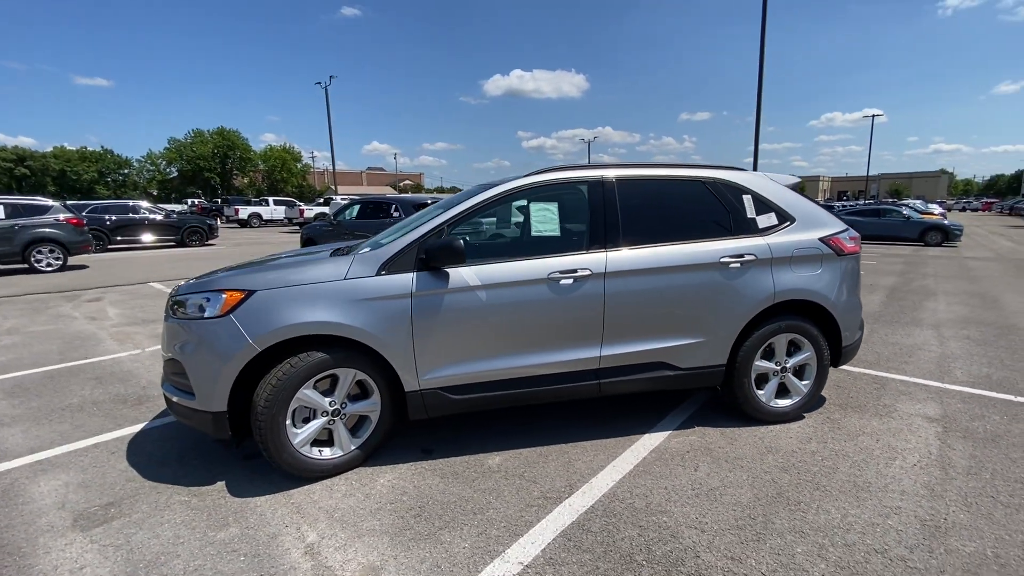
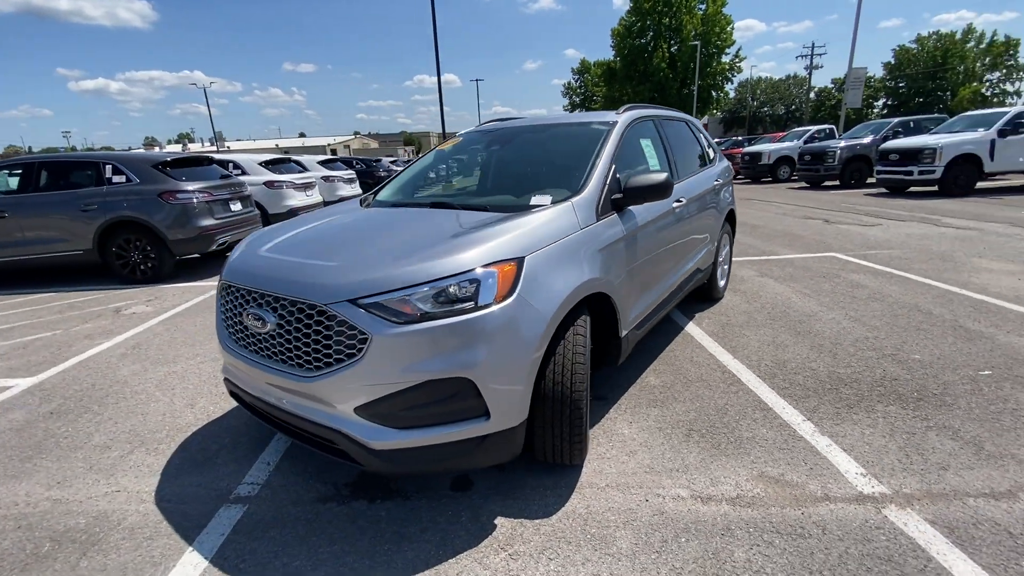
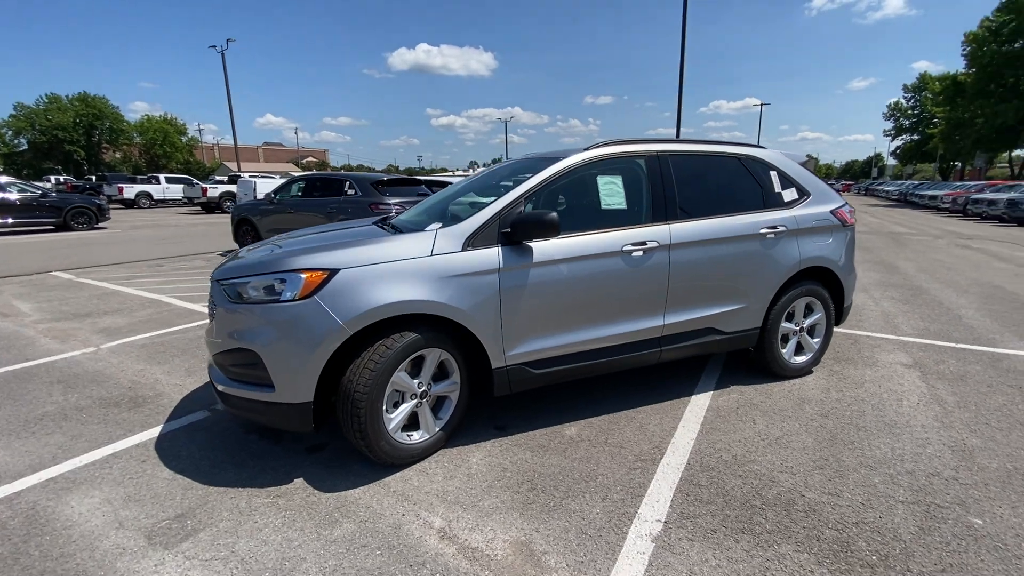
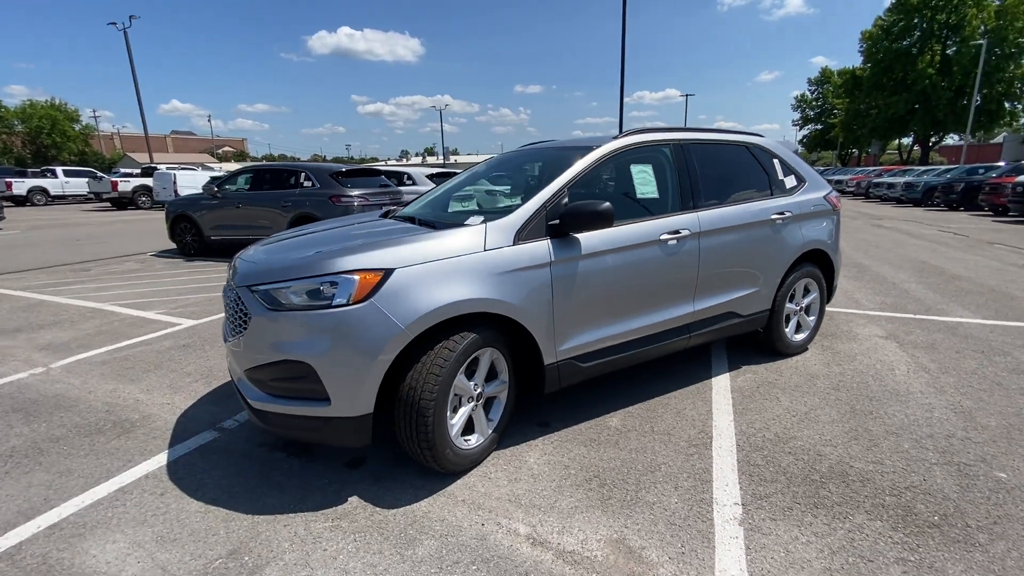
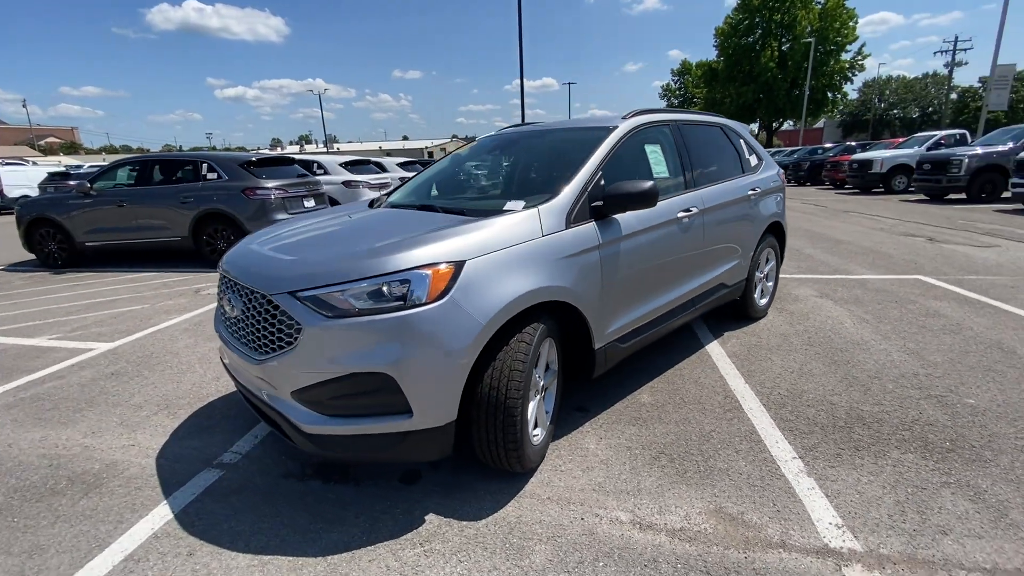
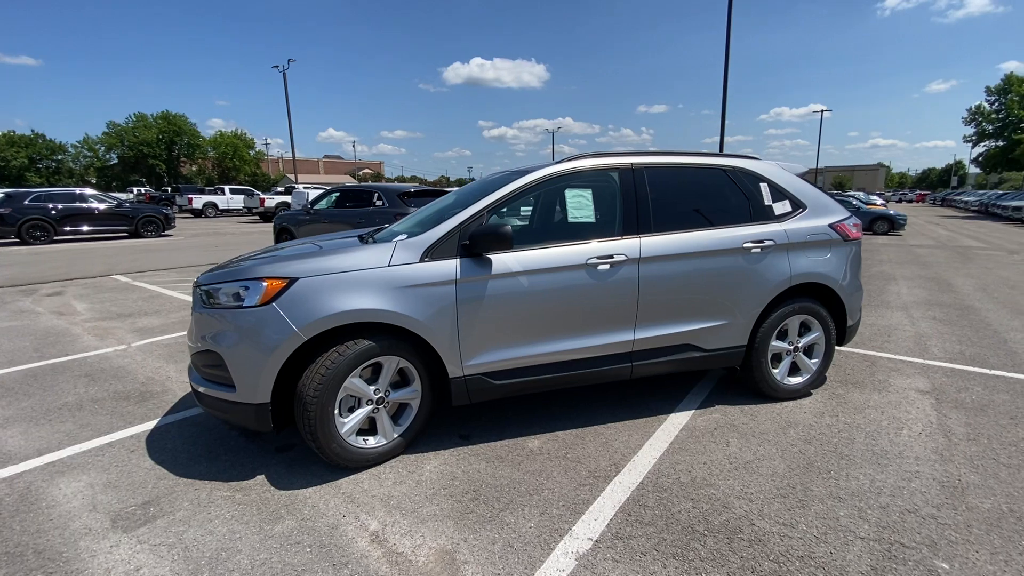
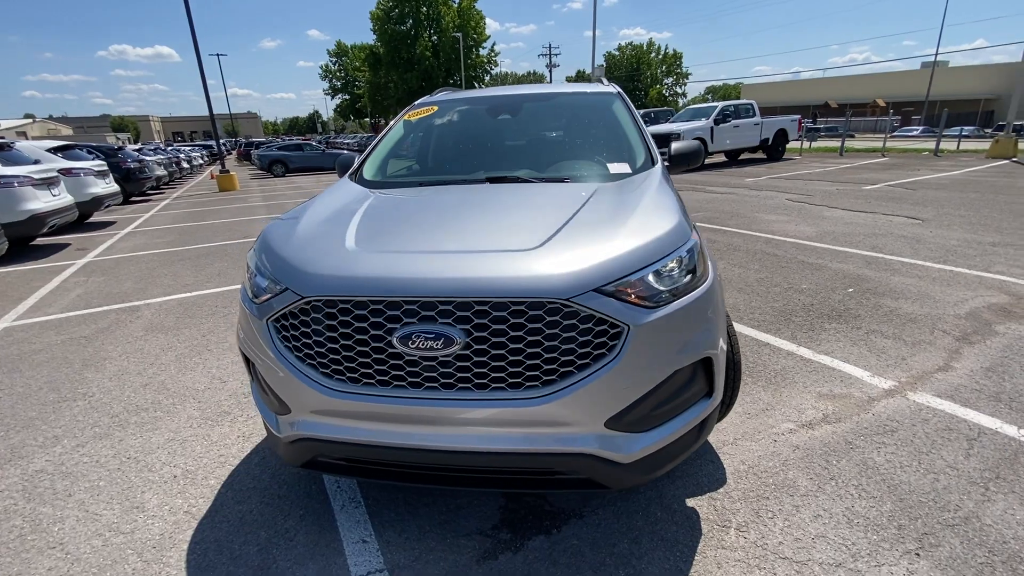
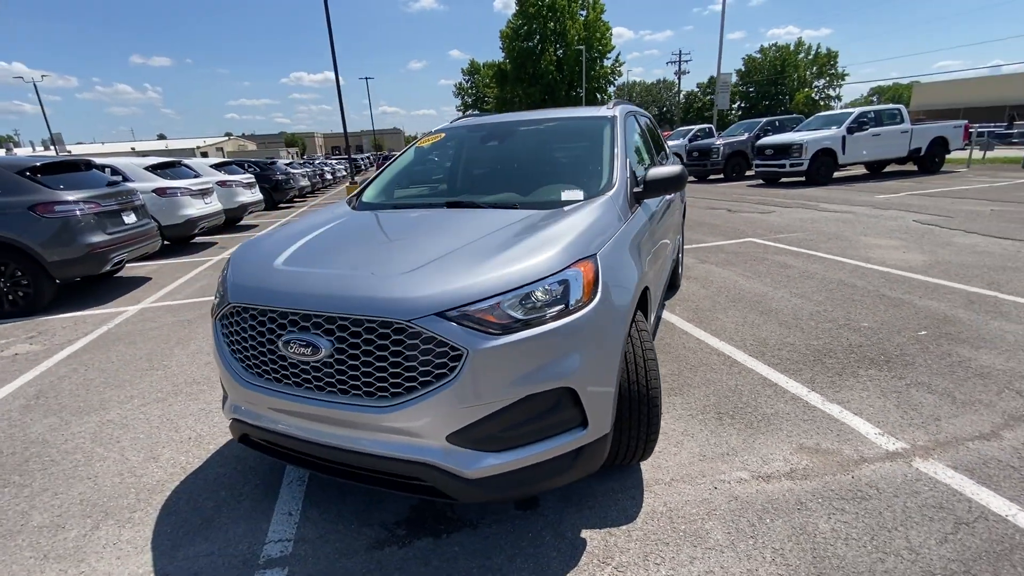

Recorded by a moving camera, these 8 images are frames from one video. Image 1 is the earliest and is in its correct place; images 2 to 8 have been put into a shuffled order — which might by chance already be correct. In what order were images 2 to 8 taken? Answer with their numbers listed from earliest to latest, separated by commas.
6, 3, 4, 5, 2, 8, 7
